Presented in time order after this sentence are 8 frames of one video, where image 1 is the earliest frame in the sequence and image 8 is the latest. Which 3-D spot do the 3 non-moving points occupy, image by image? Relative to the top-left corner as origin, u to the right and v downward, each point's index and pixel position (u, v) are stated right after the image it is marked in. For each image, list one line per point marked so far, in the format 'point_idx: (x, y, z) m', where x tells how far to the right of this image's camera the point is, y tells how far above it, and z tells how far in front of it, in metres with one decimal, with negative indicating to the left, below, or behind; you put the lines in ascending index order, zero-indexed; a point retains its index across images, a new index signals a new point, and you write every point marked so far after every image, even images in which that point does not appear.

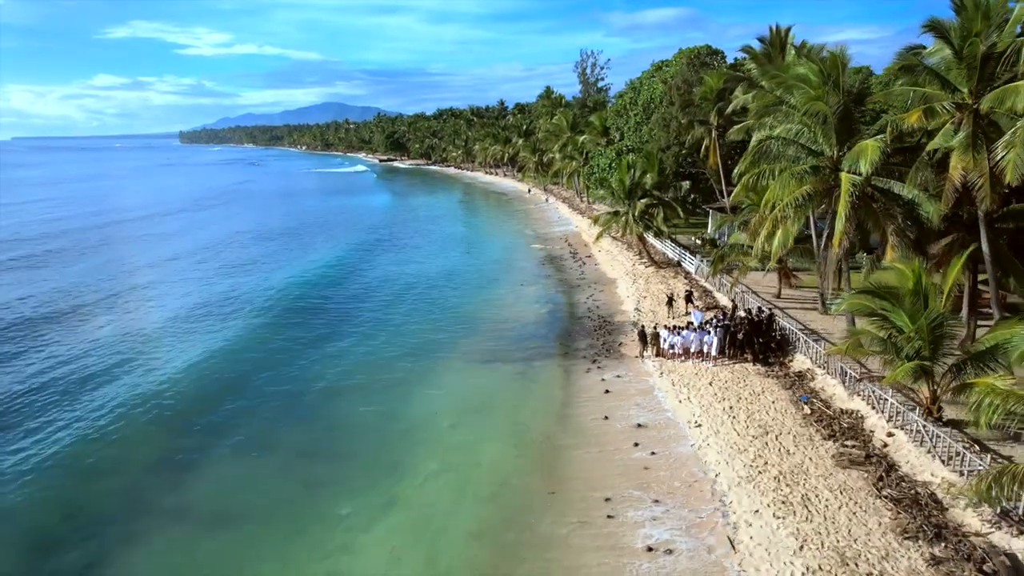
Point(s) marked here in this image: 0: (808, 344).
0: (+11.3, -2.2, +19.0) m
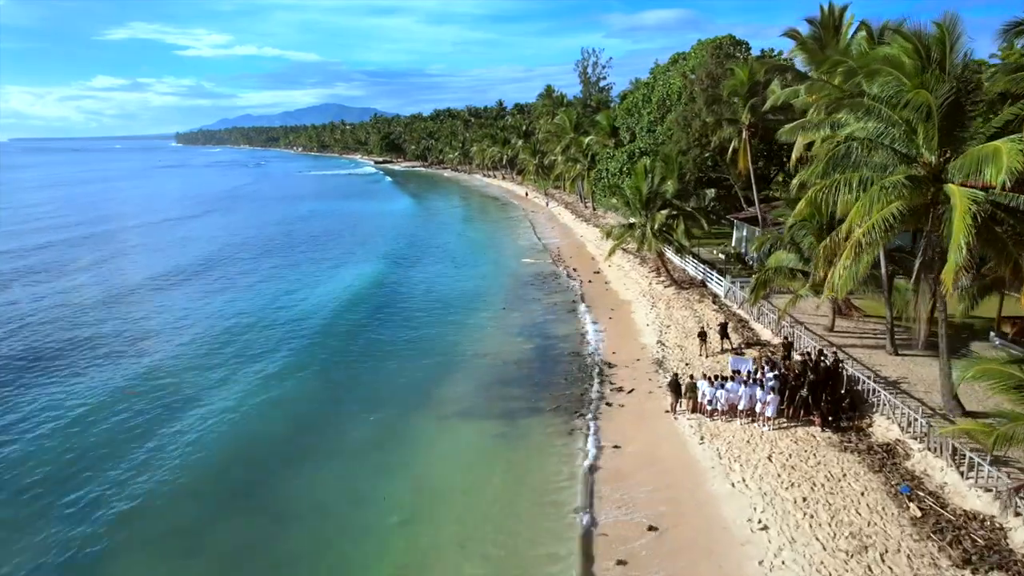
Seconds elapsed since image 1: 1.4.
0: (+11.3, -3.5, +14.7) m
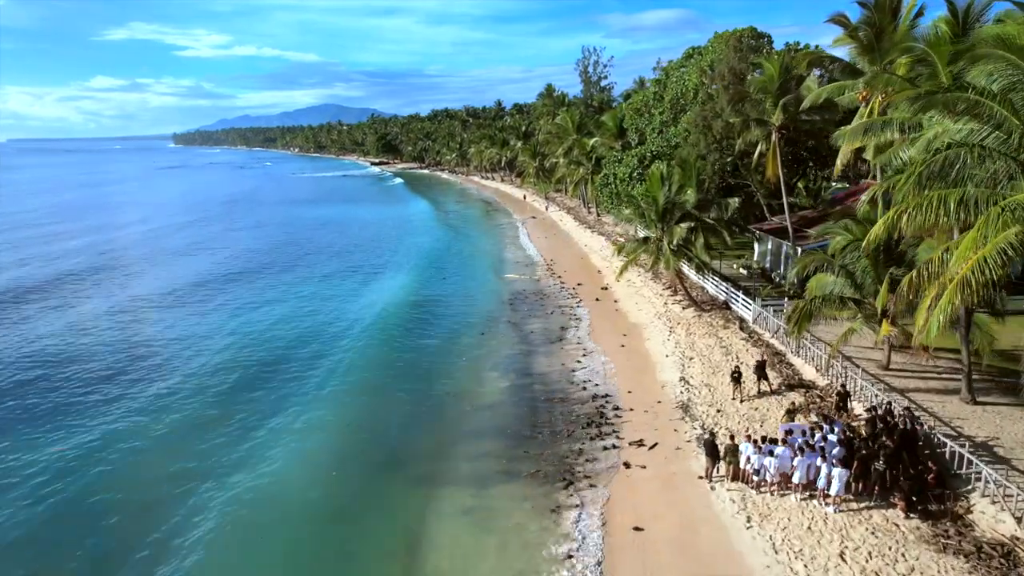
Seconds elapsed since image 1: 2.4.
0: (+11.2, -4.6, +11.4) m
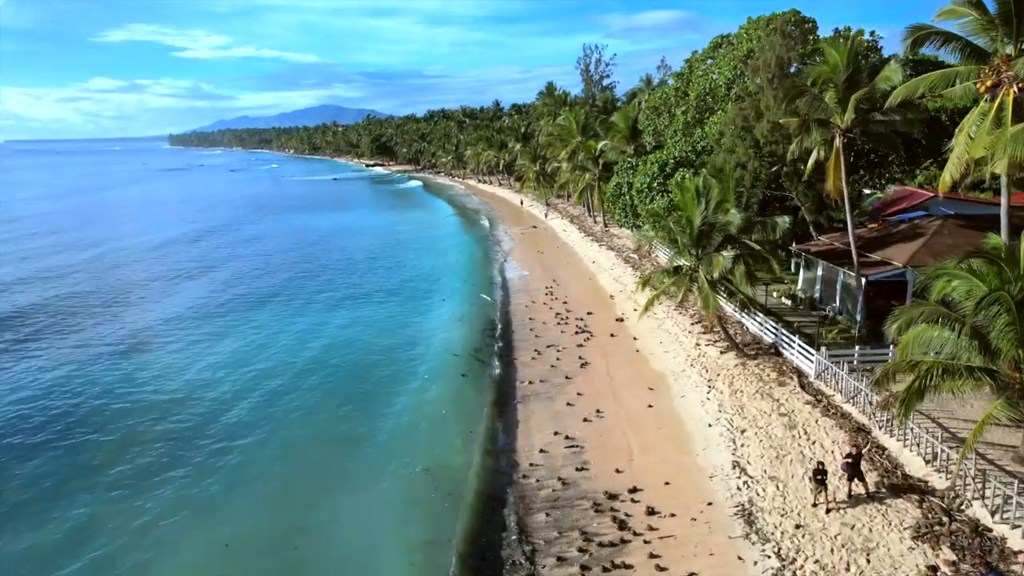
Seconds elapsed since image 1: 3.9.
0: (+11.2, -6.3, +6.3) m
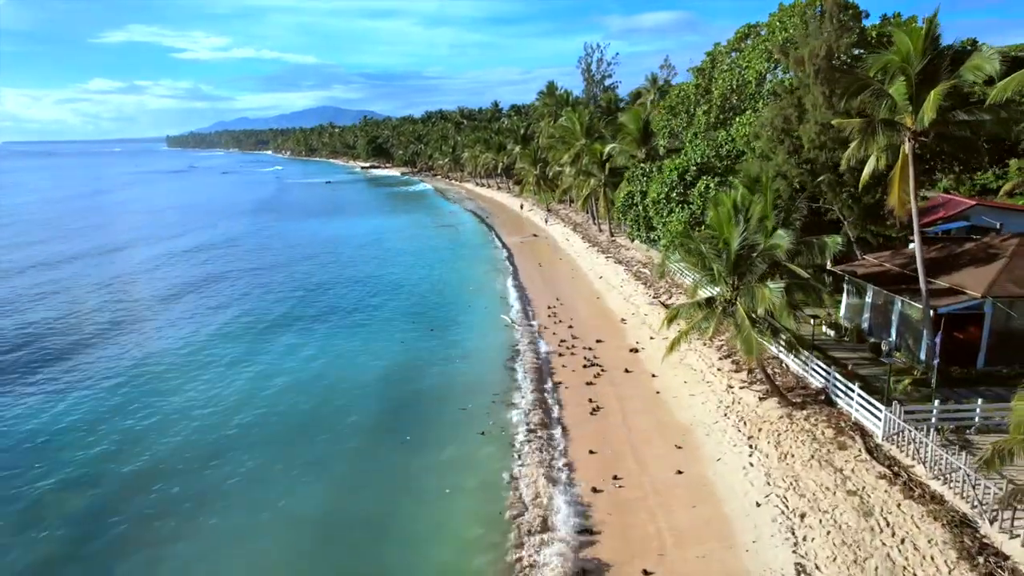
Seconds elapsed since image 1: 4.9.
0: (+11.1, -7.5, +2.8) m
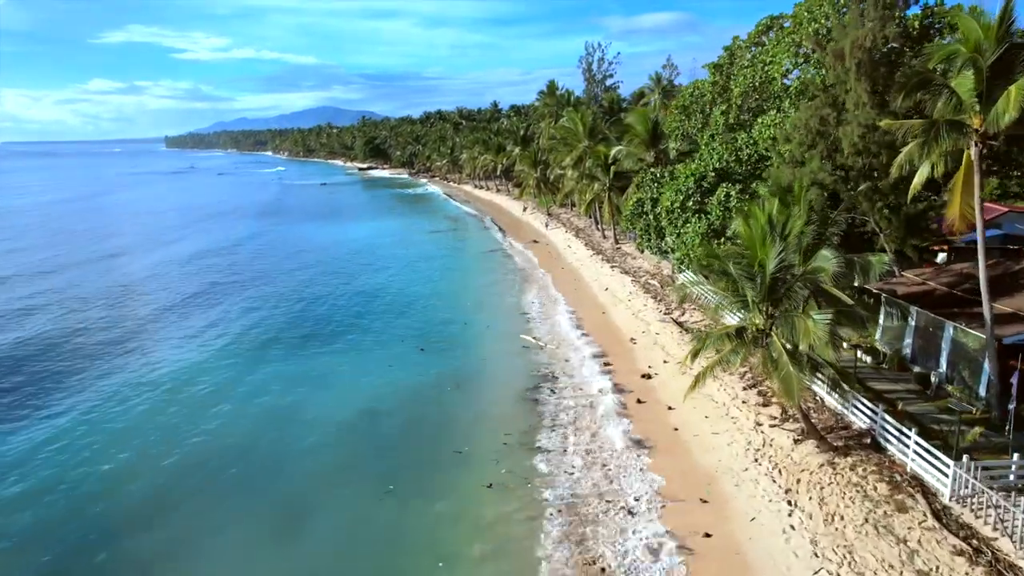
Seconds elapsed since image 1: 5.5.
0: (+11.1, -8.3, +0.4) m
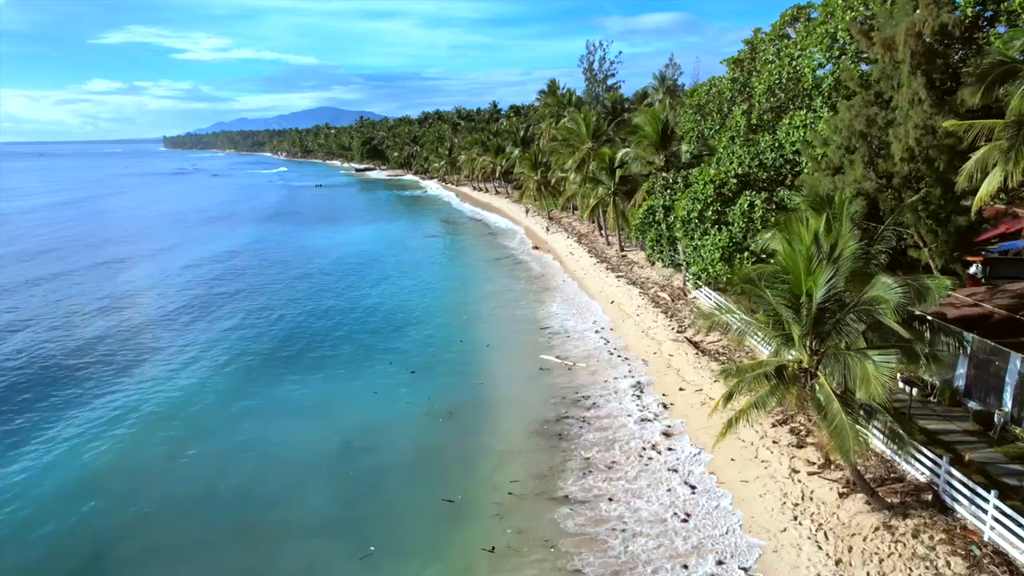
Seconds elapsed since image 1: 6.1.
0: (+11.0, -9.1, -1.9) m
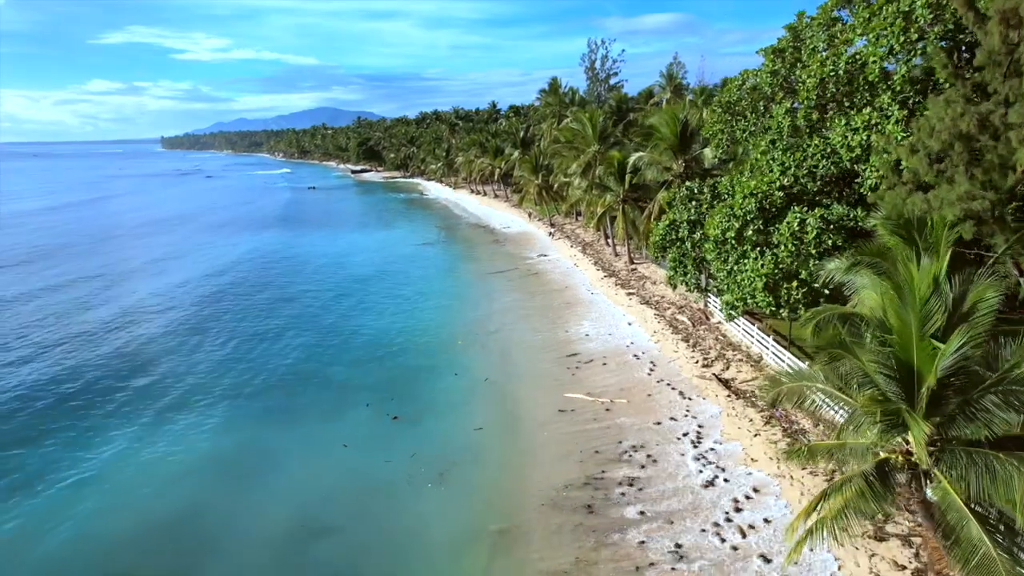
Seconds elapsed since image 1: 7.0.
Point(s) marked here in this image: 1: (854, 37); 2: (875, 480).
0: (+11.0, -10.2, -5.5) m
1: (+11.3, +8.4, +16.5) m
2: (+6.4, -3.5, +9.3) m
